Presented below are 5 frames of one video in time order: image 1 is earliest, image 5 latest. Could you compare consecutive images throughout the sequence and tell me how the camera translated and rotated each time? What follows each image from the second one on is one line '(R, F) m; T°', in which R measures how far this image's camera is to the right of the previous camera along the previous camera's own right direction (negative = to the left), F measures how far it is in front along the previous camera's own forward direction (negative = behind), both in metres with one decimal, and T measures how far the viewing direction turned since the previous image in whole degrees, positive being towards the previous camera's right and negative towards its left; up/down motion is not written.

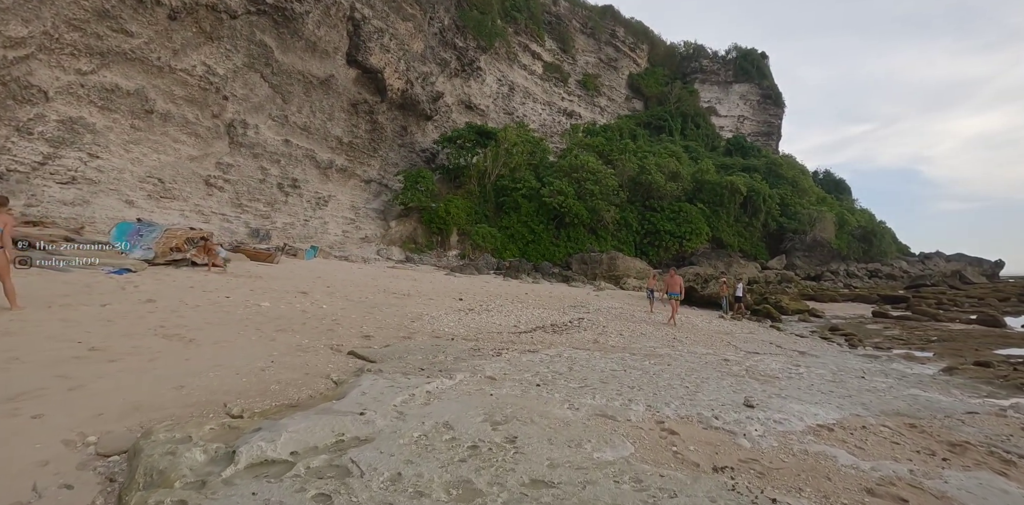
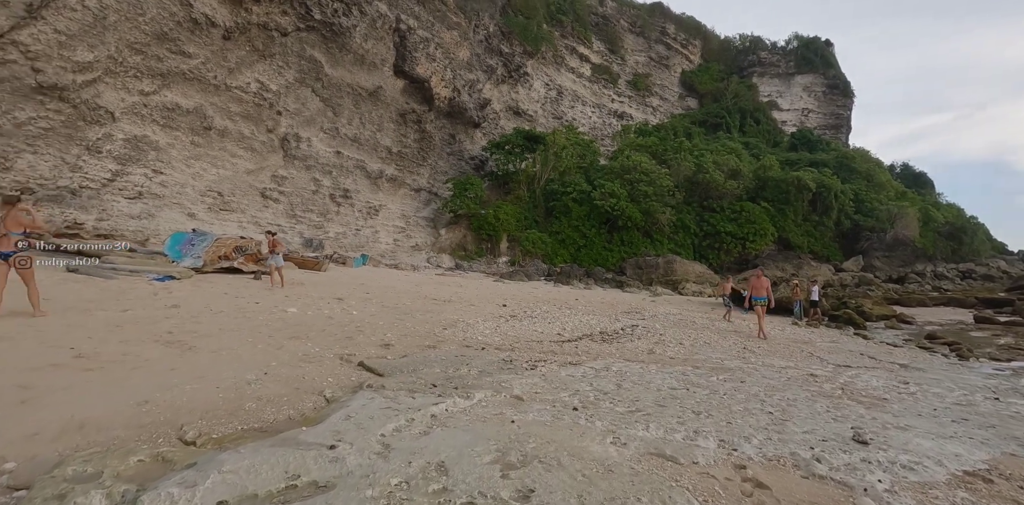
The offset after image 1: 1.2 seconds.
(+0.1, +0.6) m; -6°
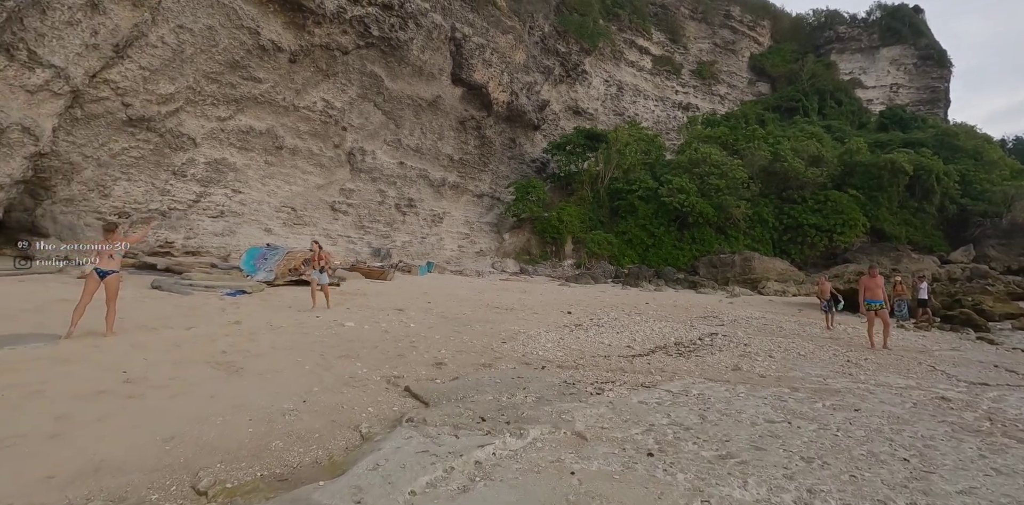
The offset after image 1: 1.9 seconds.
(0.0, +0.4) m; -8°
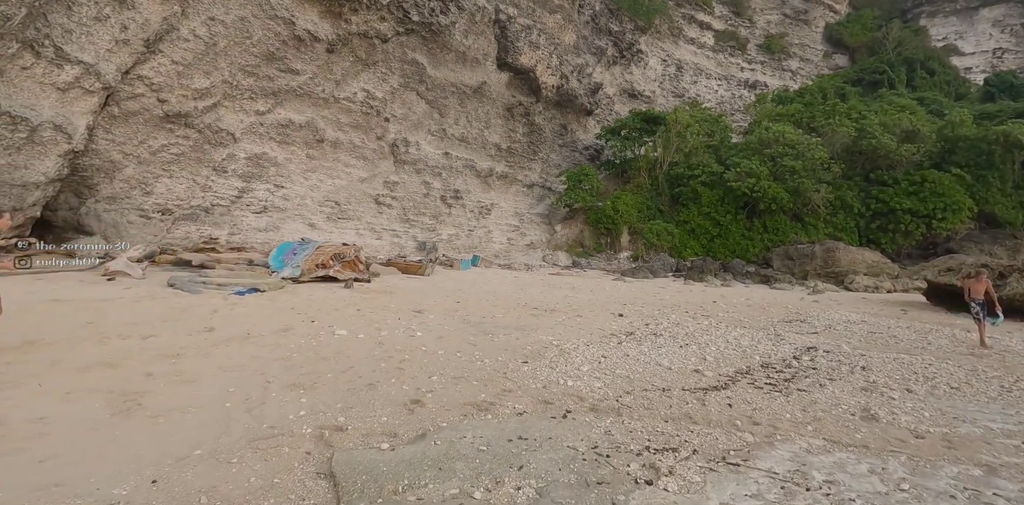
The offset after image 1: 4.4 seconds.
(+0.3, +1.2) m; -7°
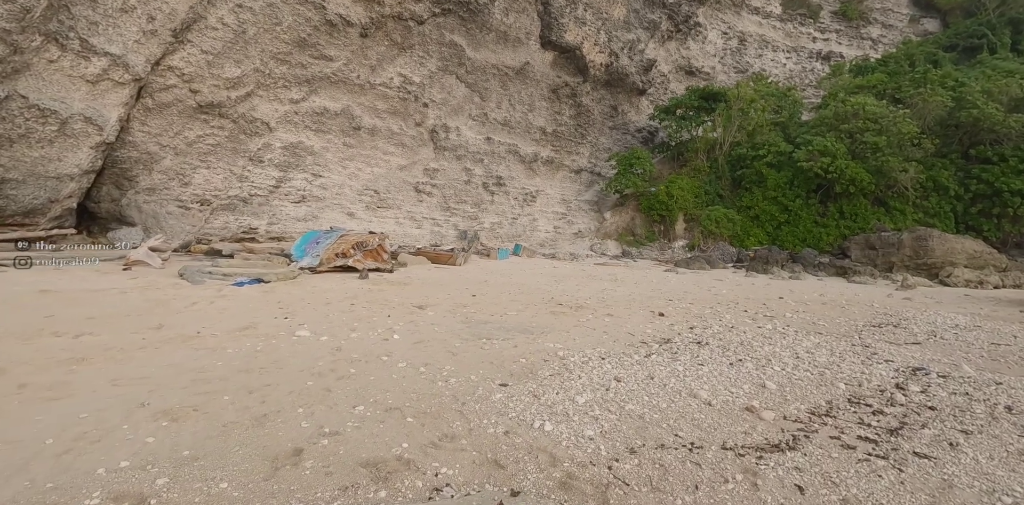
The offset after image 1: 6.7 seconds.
(+0.5, +0.9) m; -7°
